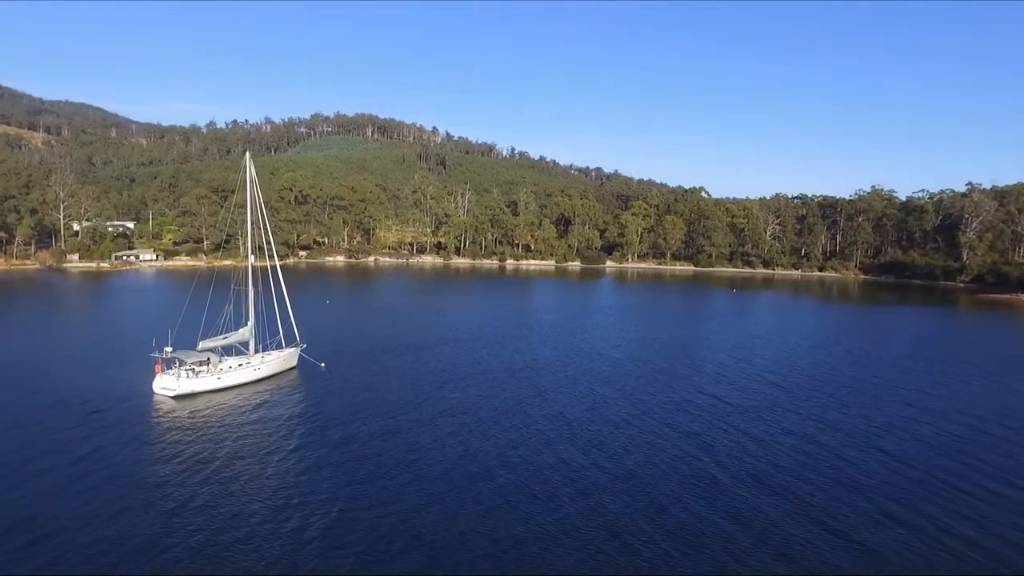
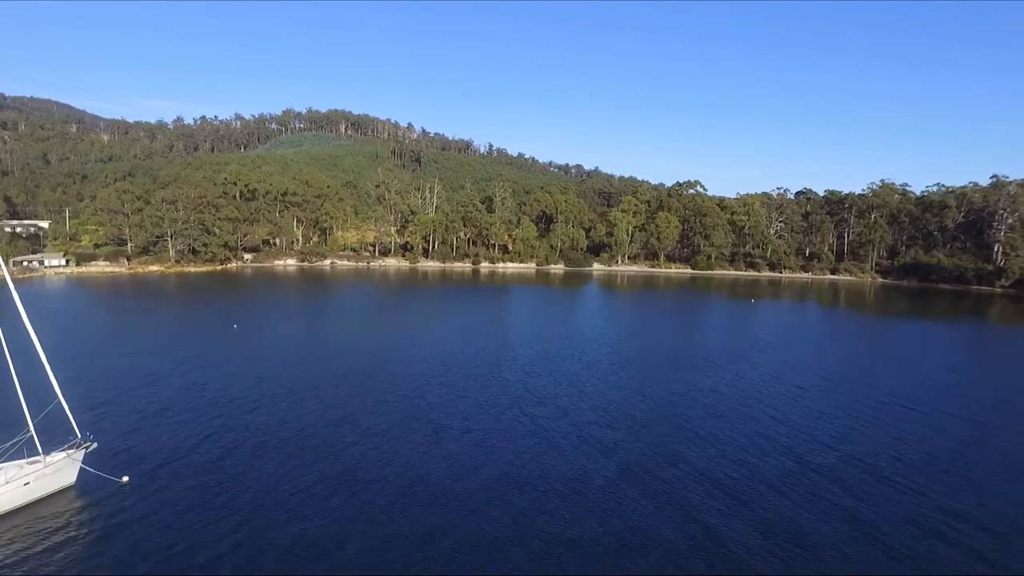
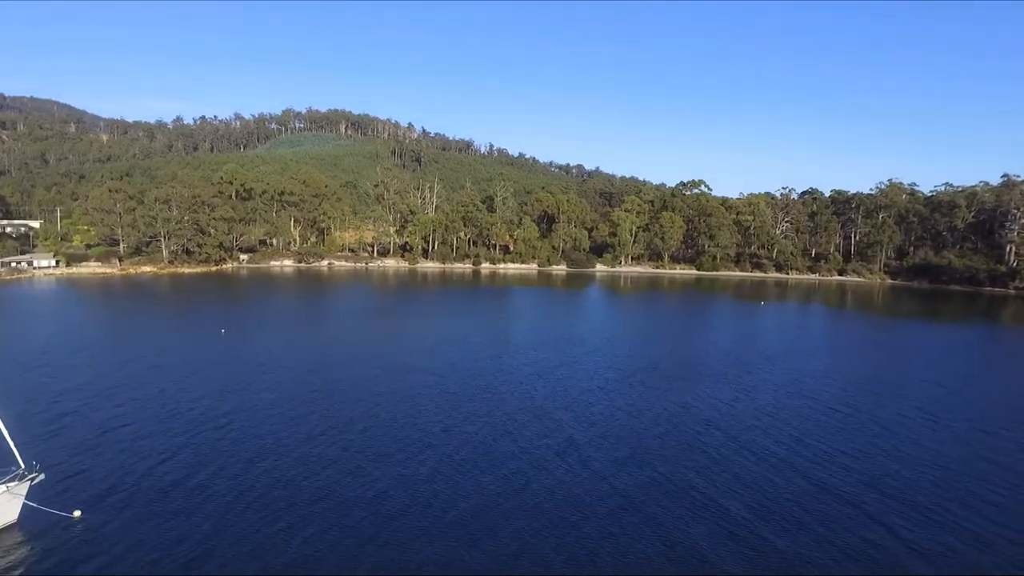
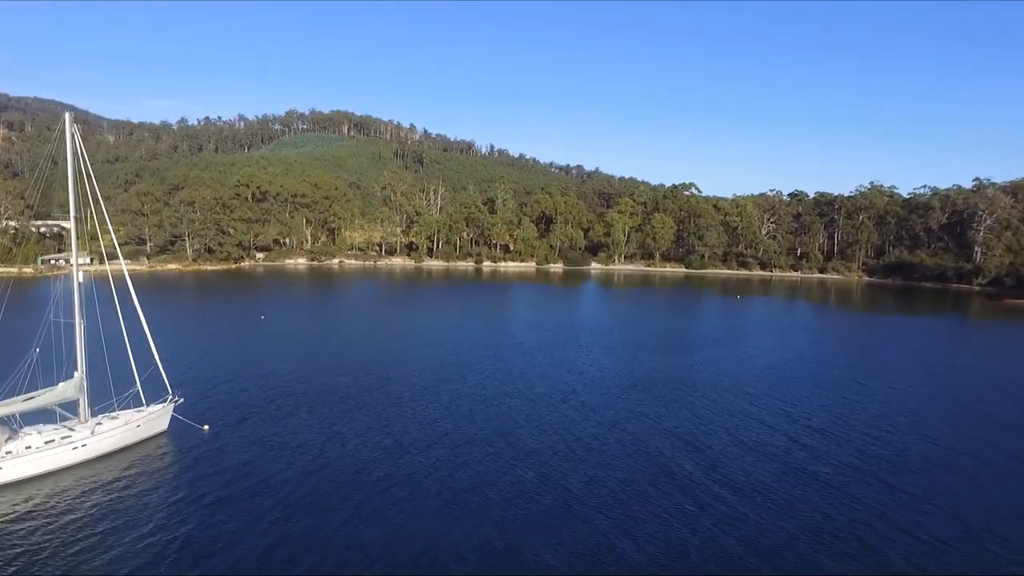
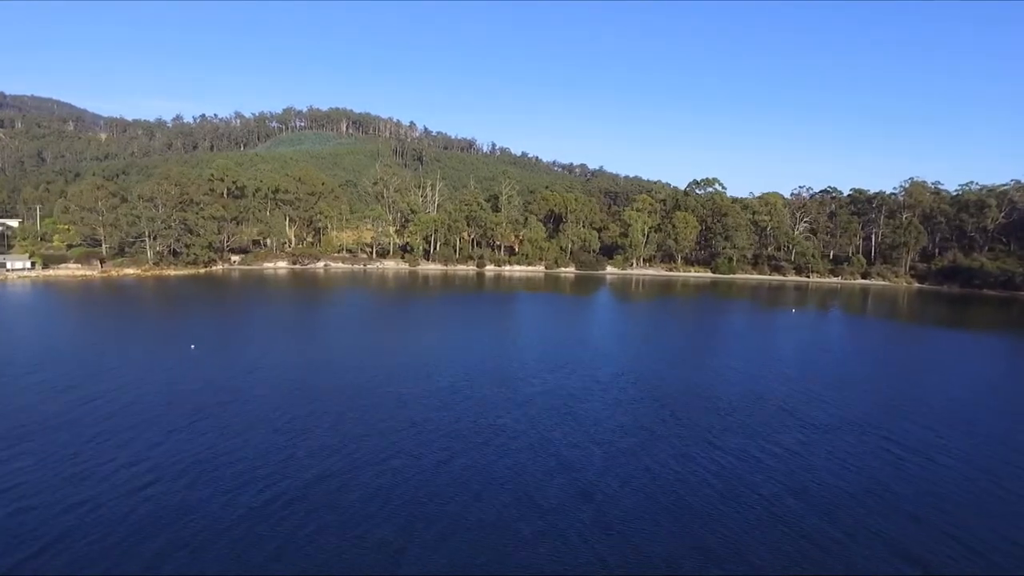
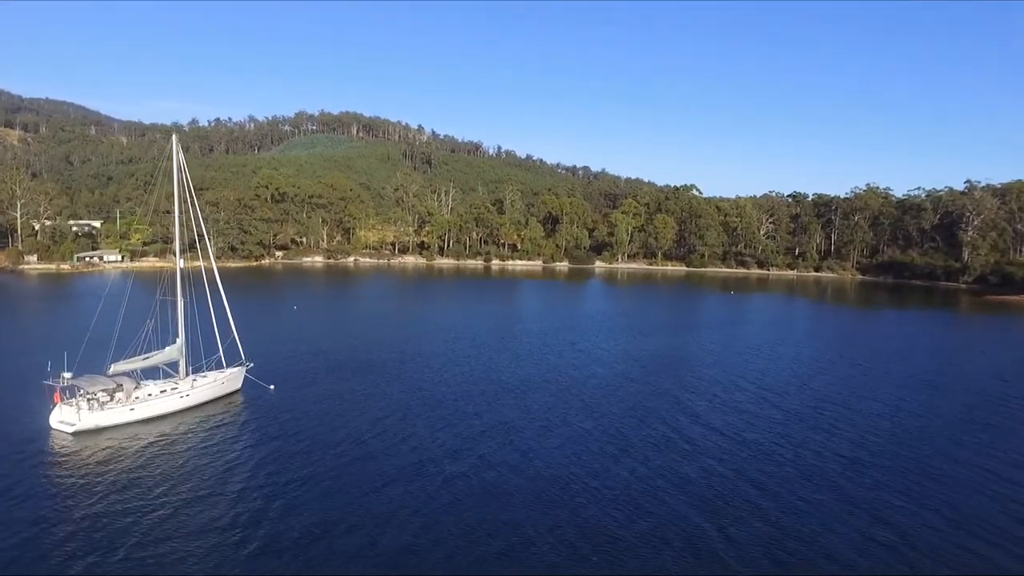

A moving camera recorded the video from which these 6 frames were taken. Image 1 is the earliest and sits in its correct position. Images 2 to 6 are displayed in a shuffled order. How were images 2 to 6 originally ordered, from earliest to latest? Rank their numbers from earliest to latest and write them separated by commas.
6, 4, 2, 3, 5
